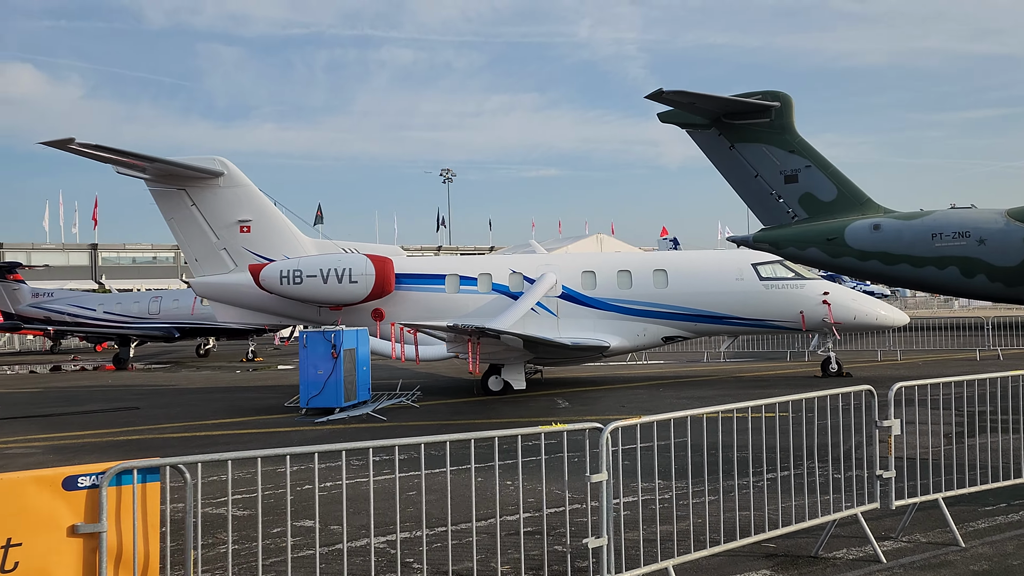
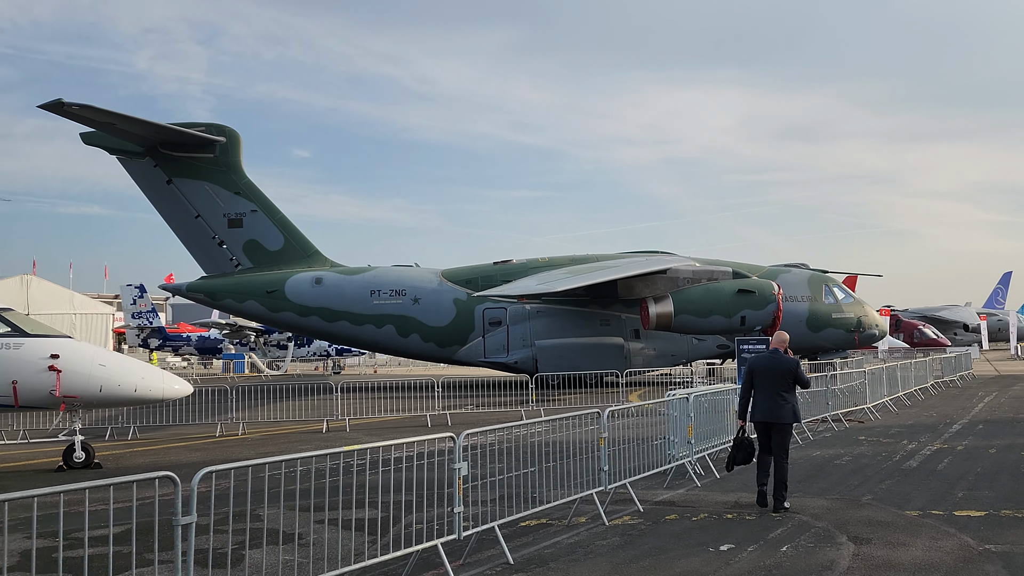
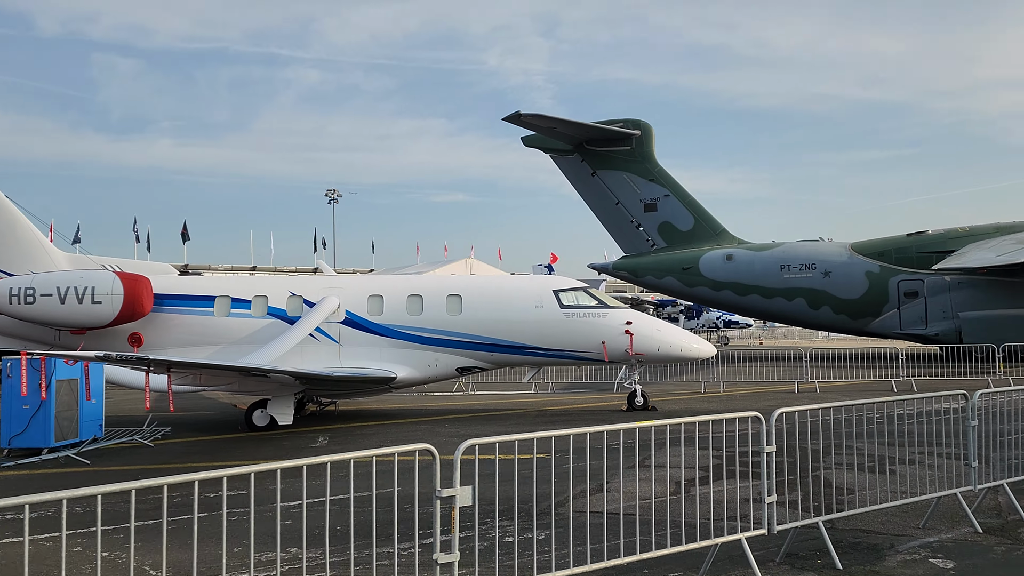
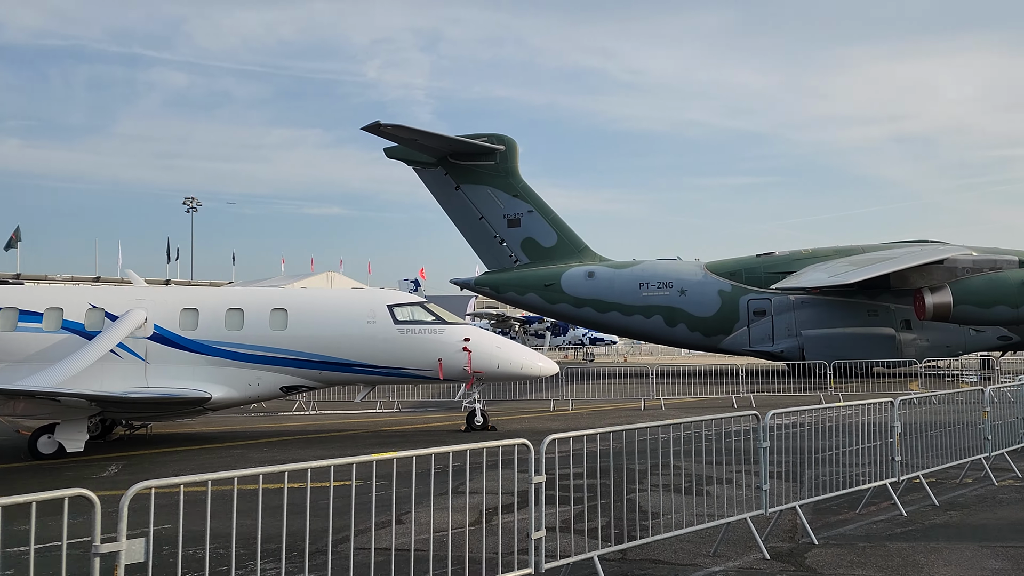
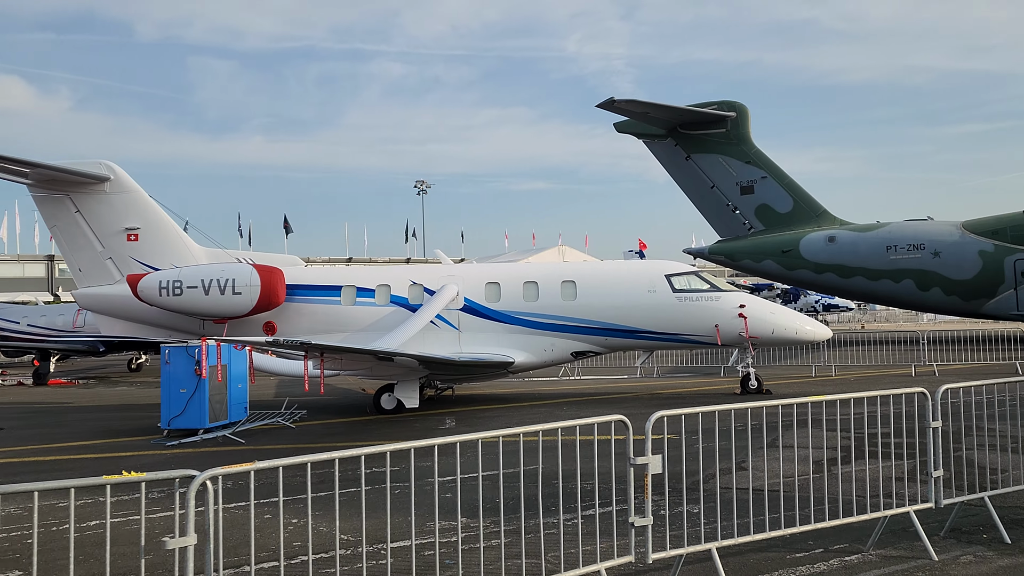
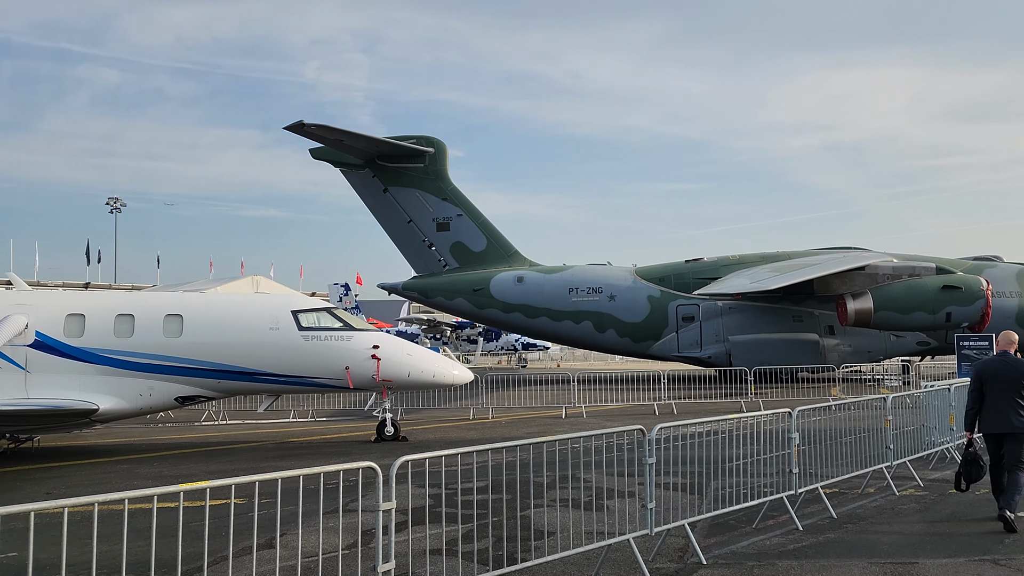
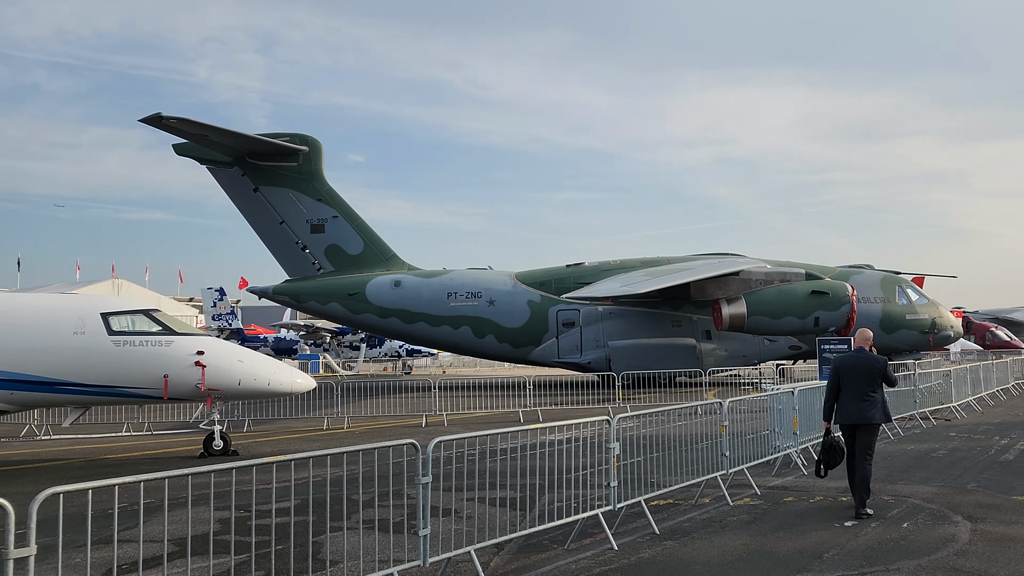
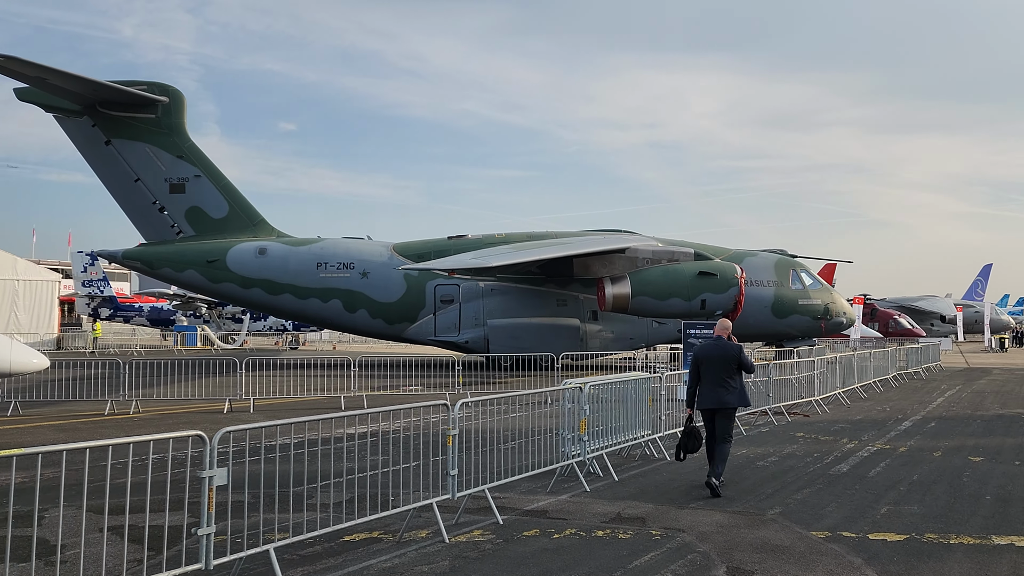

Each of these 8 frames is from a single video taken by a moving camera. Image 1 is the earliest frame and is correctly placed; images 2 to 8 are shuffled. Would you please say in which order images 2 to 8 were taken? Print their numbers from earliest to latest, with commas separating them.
5, 3, 4, 6, 7, 2, 8
